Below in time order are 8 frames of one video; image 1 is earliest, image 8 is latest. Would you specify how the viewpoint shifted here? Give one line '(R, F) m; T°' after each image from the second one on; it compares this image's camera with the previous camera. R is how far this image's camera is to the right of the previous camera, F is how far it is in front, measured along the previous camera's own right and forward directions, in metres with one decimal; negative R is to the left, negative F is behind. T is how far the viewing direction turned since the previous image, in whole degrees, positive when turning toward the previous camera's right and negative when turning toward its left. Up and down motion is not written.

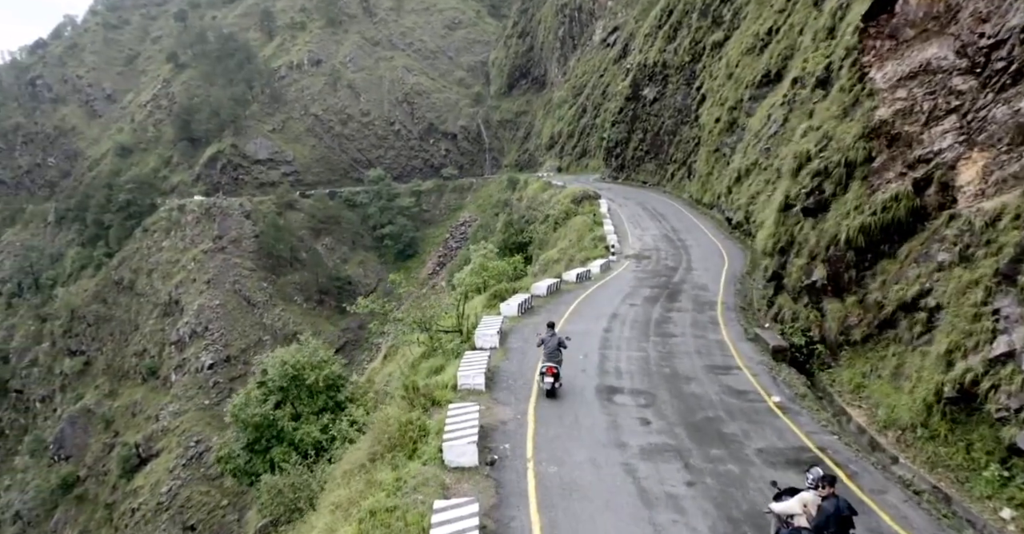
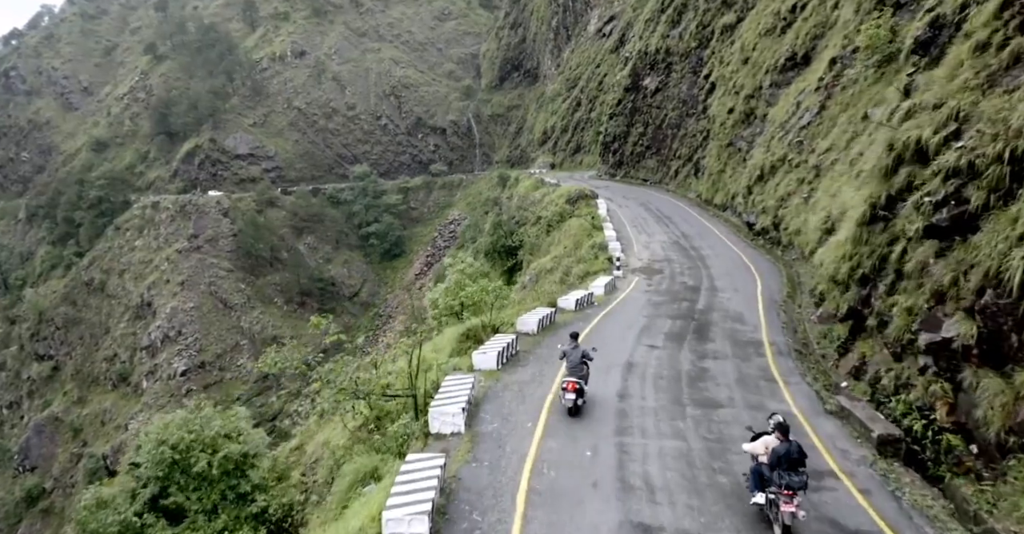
(+0.3, +5.8) m; +1°
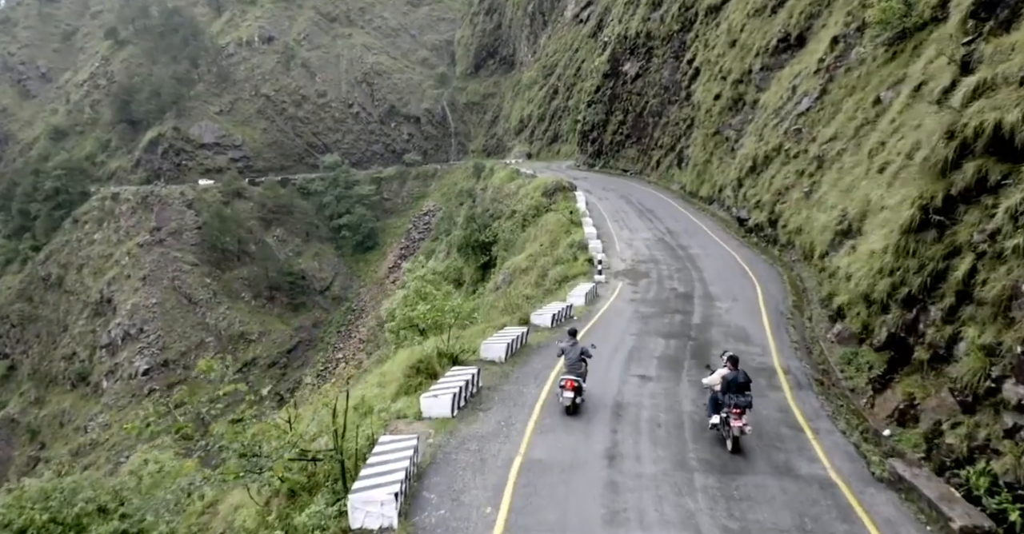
(+0.3, +3.1) m; +2°
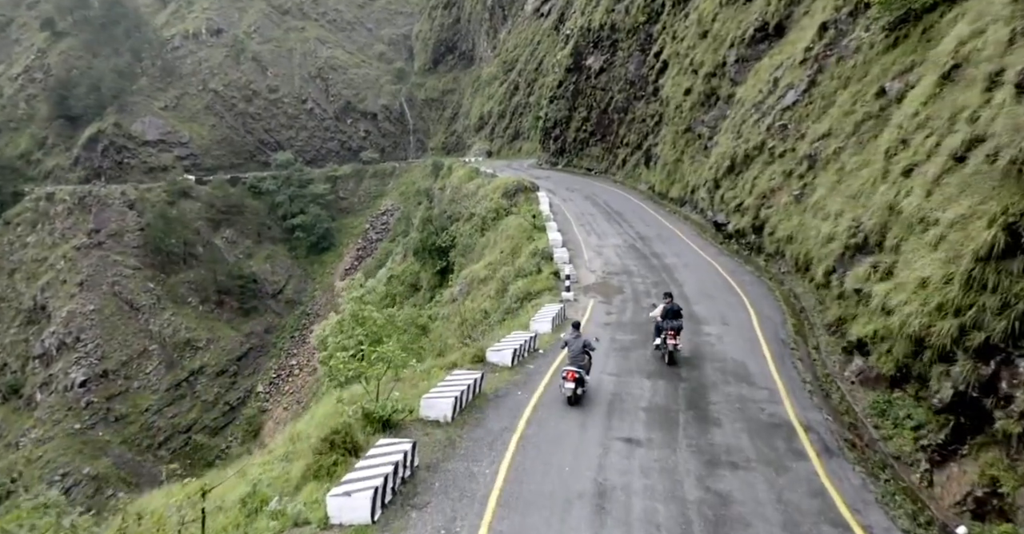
(+0.2, +3.3) m; +3°
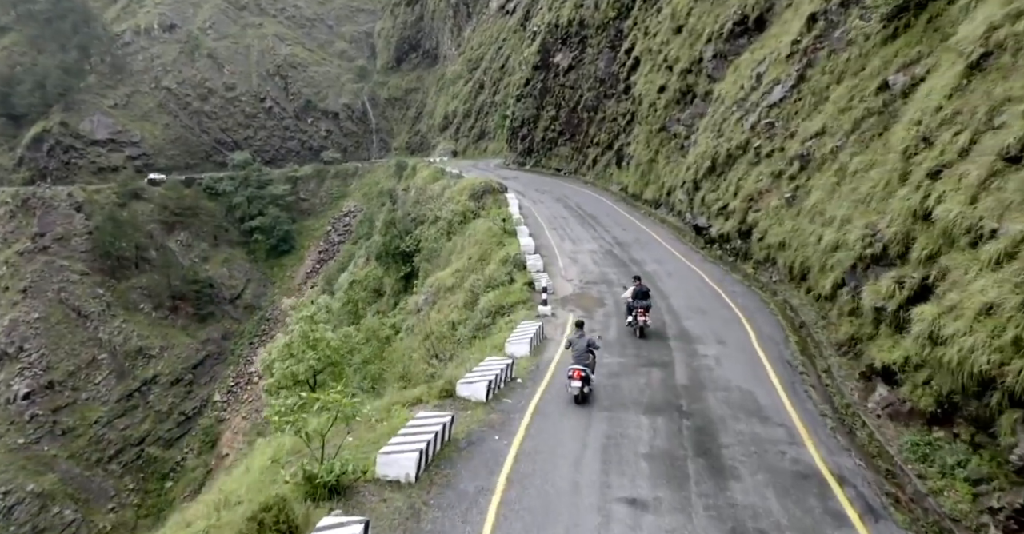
(-0.1, +2.1) m; +3°
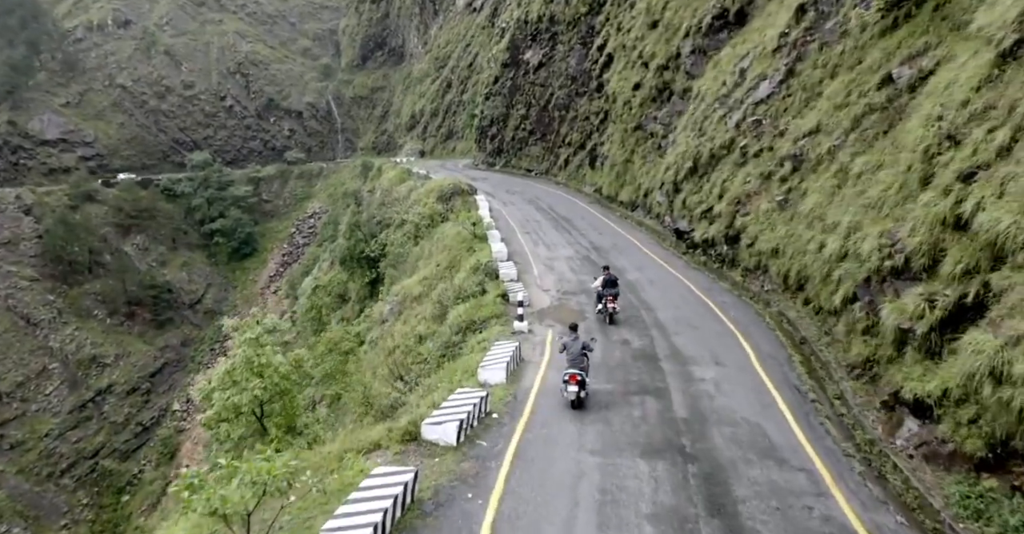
(-0.1, +1.8) m; +2°
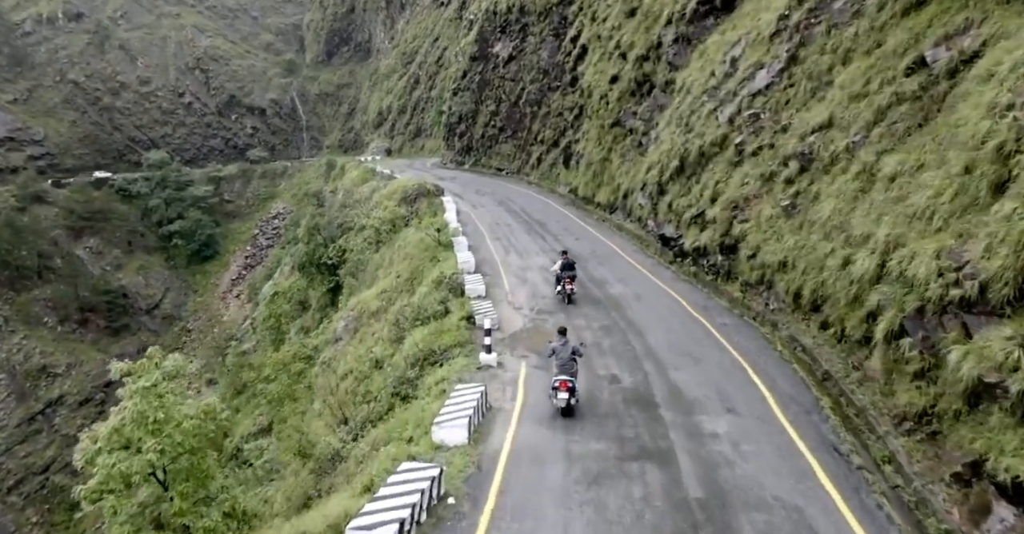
(+0.1, +2.9) m; +2°
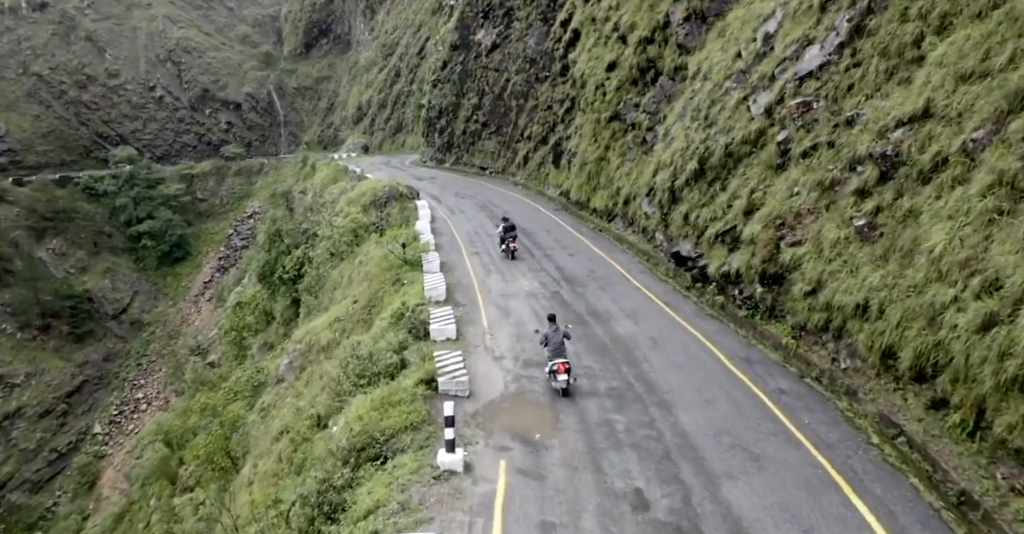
(+0.2, +4.7) m; +1°
